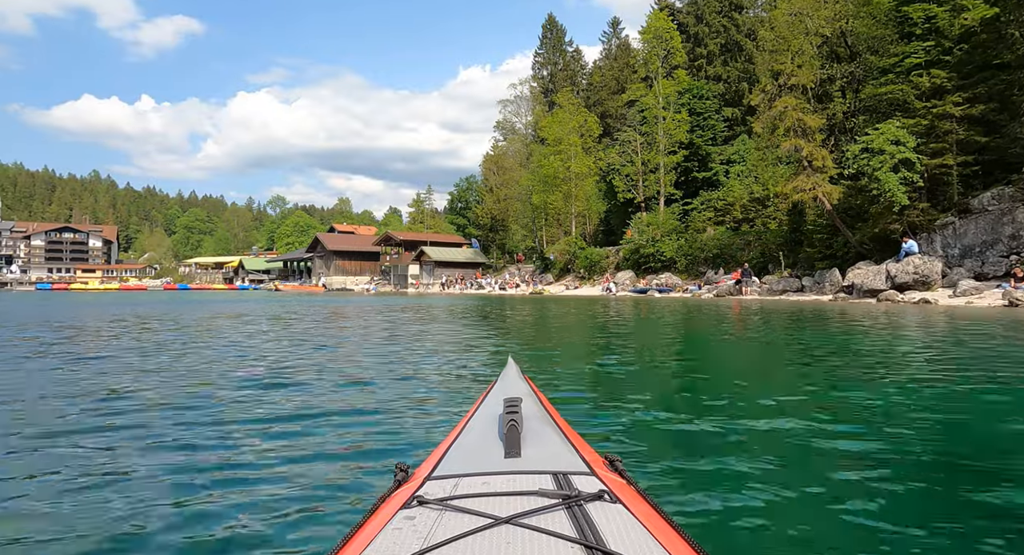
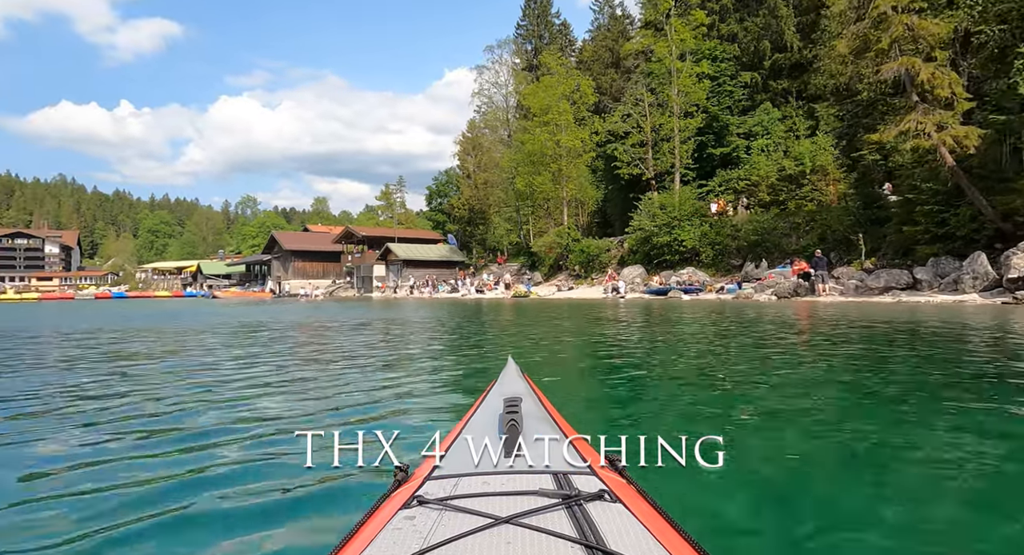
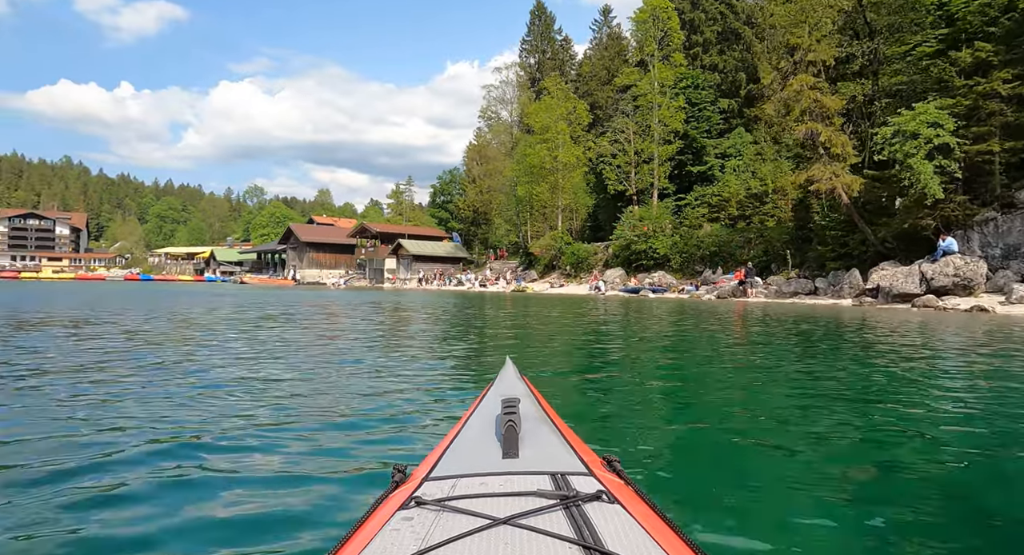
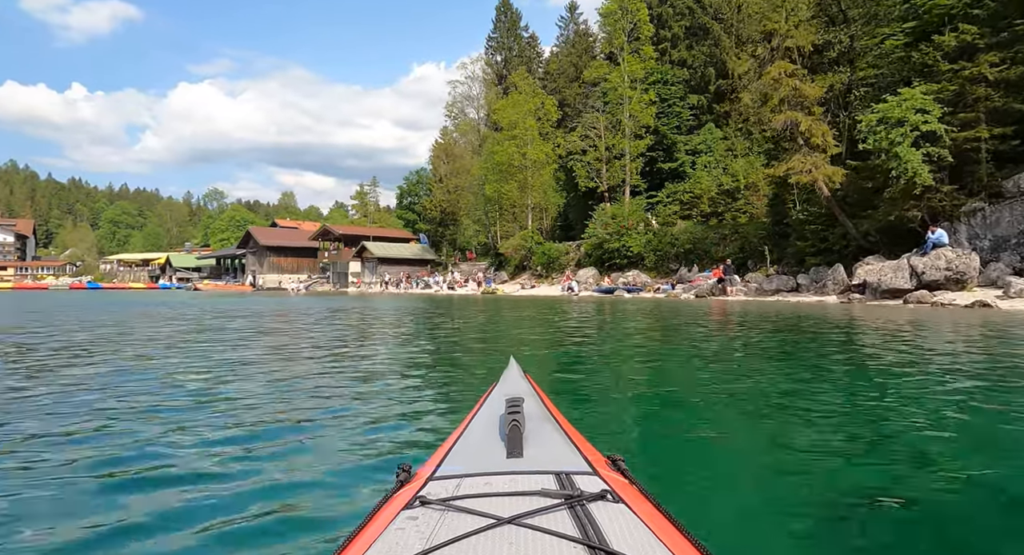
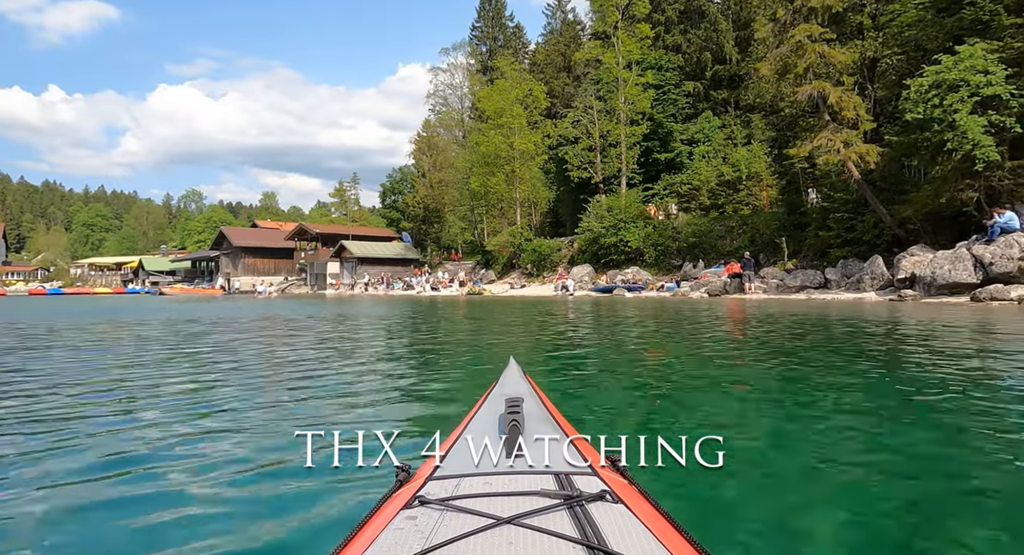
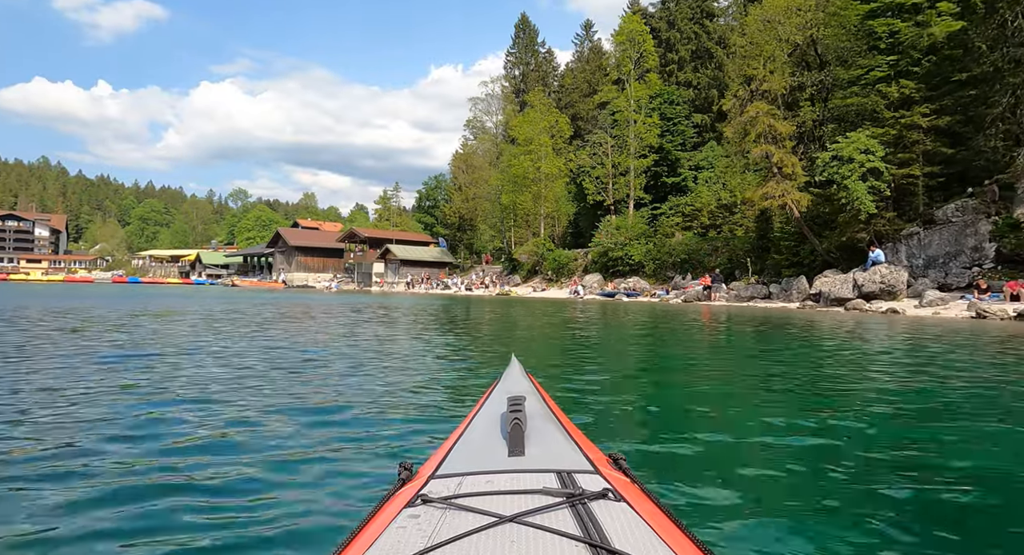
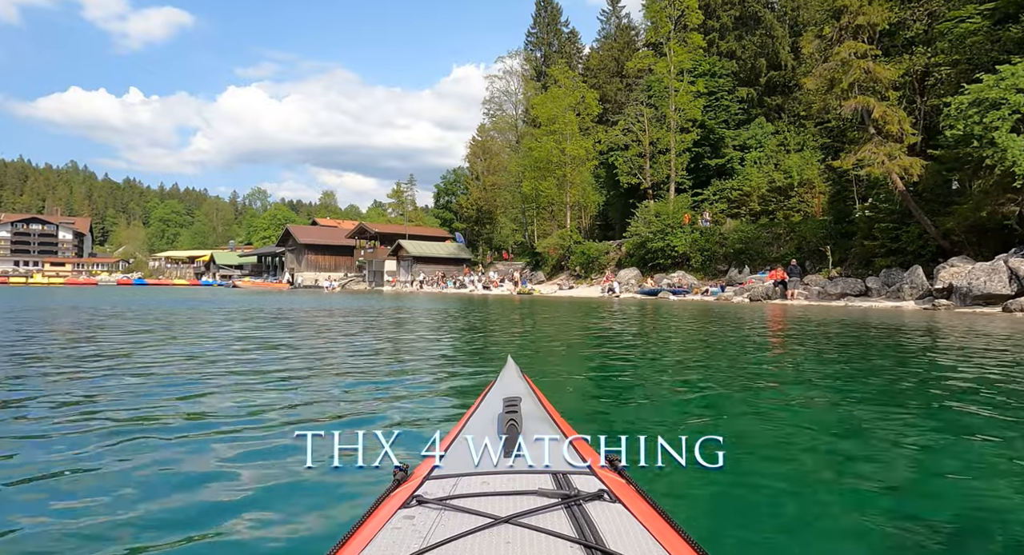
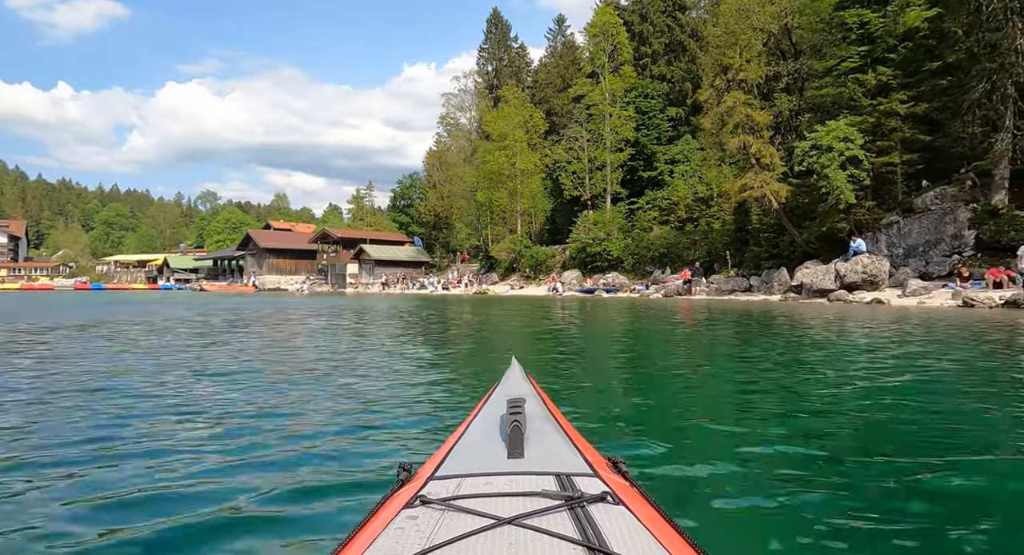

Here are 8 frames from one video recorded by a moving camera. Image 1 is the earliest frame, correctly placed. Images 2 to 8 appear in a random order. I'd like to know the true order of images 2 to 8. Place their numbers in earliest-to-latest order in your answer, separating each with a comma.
6, 8, 3, 4, 7, 5, 2
